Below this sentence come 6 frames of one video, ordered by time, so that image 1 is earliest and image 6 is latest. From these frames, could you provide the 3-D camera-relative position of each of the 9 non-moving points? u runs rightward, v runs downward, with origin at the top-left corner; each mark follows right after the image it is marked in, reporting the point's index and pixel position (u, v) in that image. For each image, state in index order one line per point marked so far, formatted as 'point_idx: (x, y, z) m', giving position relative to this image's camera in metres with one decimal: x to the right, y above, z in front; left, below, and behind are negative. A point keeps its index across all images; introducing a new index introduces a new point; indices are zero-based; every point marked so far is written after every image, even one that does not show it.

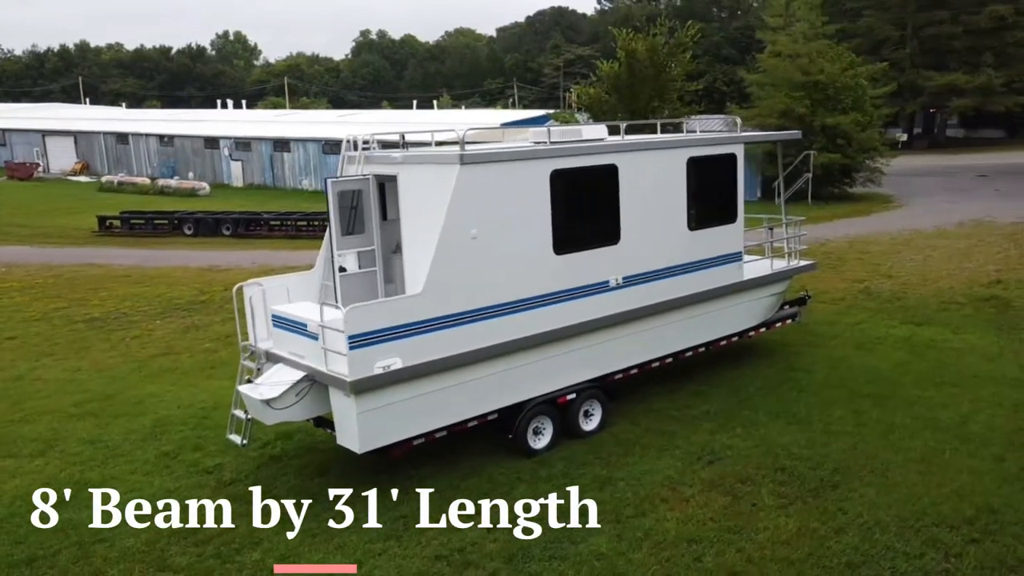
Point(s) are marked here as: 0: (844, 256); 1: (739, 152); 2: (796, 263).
0: (+6.9, +0.7, +17.5) m
1: (+2.5, +1.5, +9.3) m
2: (+3.4, +0.3, +10.2) m
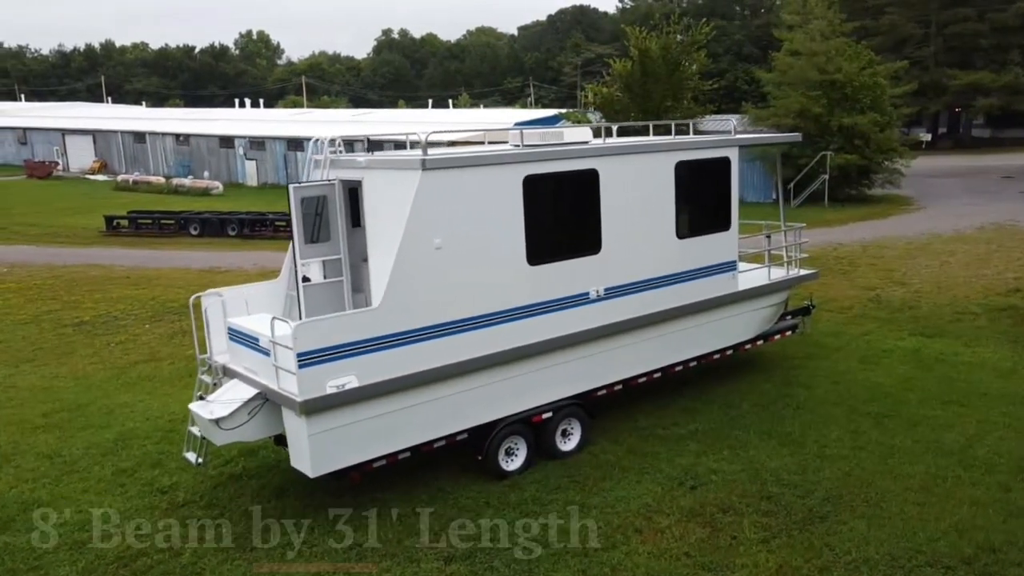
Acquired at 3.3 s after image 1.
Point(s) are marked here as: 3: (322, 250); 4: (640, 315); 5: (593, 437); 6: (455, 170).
0: (+6.9, +0.5, +16.9) m
1: (+2.3, +1.4, +8.8) m
2: (+3.3, +0.2, +9.7) m
3: (-1.7, +0.3, +7.4) m
4: (+1.2, -0.3, +7.9) m
5: (+0.8, -1.4, +8.0) m
6: (-0.5, +0.9, +6.6) m
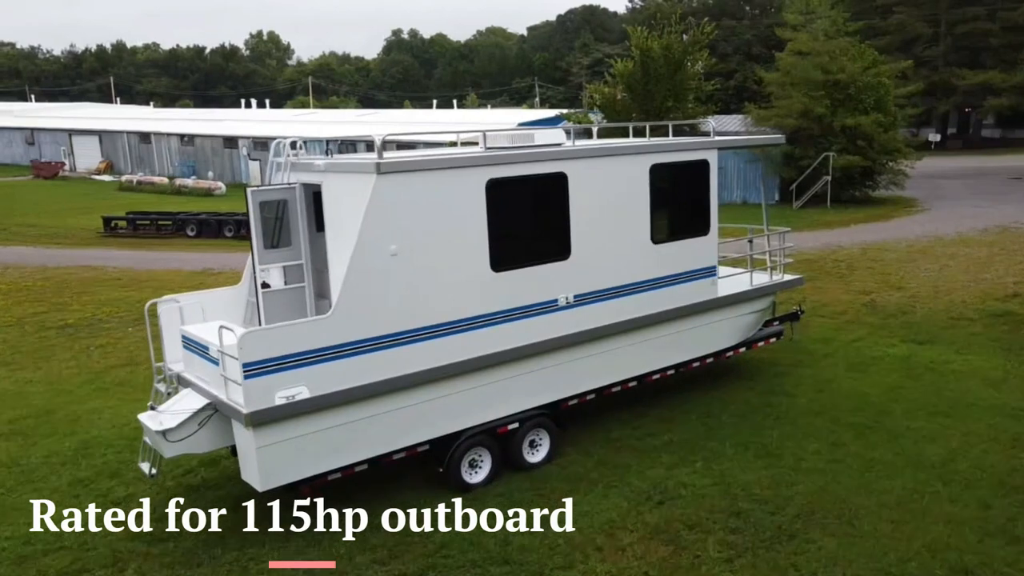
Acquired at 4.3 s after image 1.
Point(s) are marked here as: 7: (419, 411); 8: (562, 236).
0: (+6.7, +0.5, +16.6) m
1: (+2.0, +1.3, +8.5) m
2: (+3.0, +0.1, +9.4) m
3: (-2.0, +0.3, +7.2) m
4: (+0.9, -0.3, +7.7) m
5: (+0.5, -1.5, +7.8) m
6: (-0.8, +0.9, +6.4) m
7: (-0.7, -1.0, +6.6) m
8: (+0.4, +0.5, +7.3) m
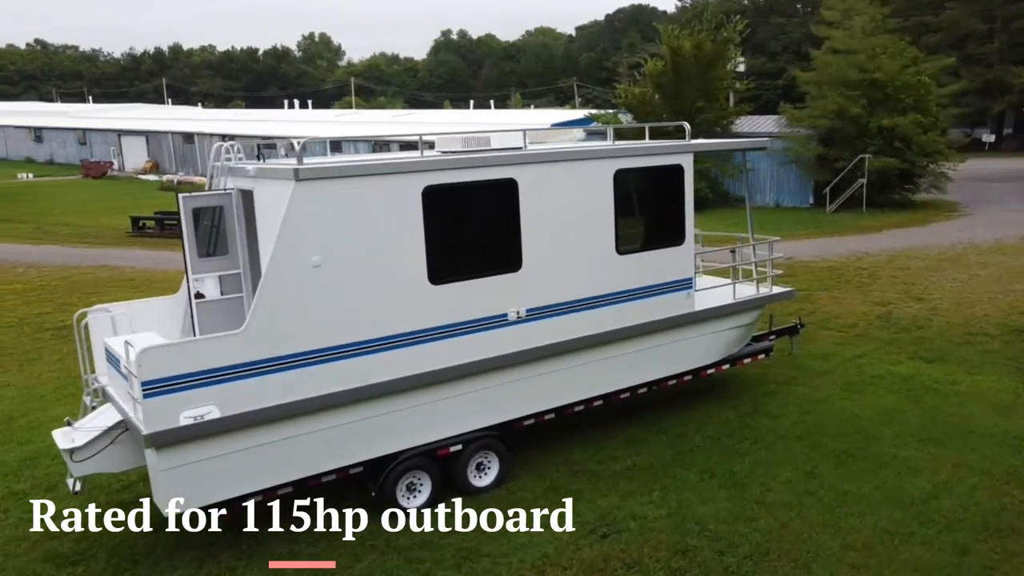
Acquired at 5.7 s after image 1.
0: (+6.8, +0.3, +15.8) m
1: (+1.7, +1.2, +8.0) m
2: (+2.7, 0.0, +8.8) m
3: (-2.4, +0.2, +6.9) m
4: (+0.5, -0.4, +7.2) m
5: (0.0, -1.6, +7.3) m
6: (-1.2, +0.8, +6.0) m
7: (-1.2, -1.1, +6.2) m
8: (0.0, +0.3, +6.9) m
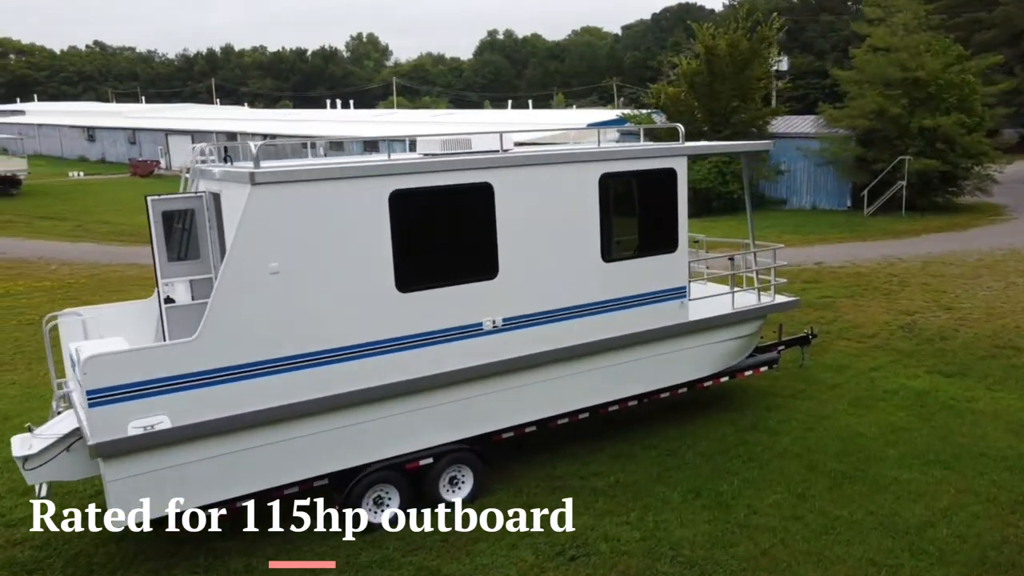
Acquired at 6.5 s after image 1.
0: (+7.1, +0.1, +15.1) m
1: (+1.5, +1.1, +7.6) m
2: (+2.6, -0.1, +8.4) m
3: (-2.6, +0.2, +6.8) m
4: (+0.3, -0.5, +7.0) m
5: (-0.1, -1.6, +7.0) m
6: (-1.5, +0.7, +5.8) m
7: (-1.5, -1.1, +6.0) m
8: (-0.2, +0.3, +6.6) m
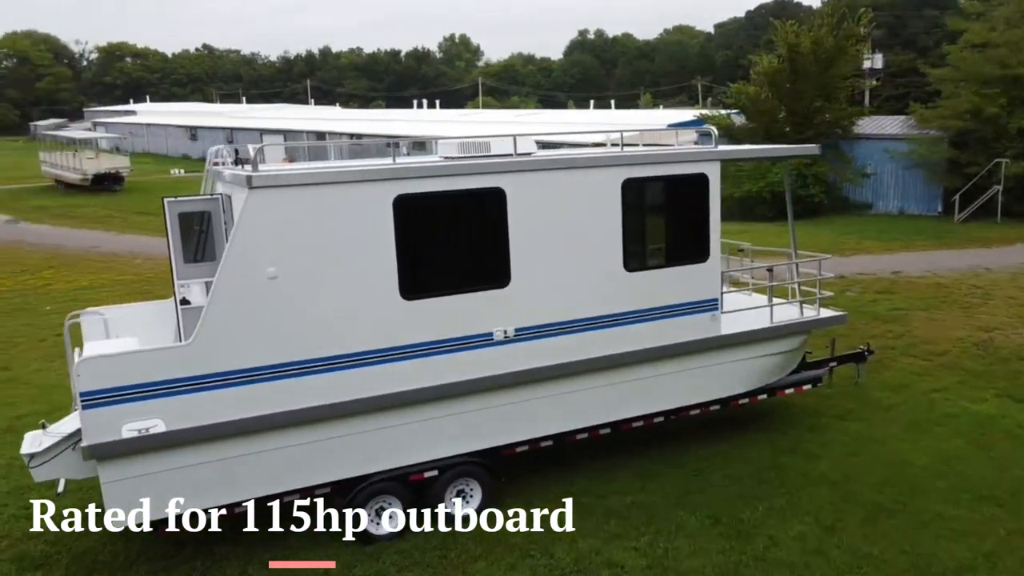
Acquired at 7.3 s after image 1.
0: (+8.0, -0.1, +14.1) m
1: (+1.7, +1.0, +7.2) m
2: (+2.8, -0.2, +7.9) m
3: (-2.5, +0.1, +6.8) m
4: (+0.4, -0.6, +6.7) m
5: (-0.1, -1.7, +6.8) m
6: (-1.5, +0.7, +5.7) m
7: (-1.4, -1.2, +6.0) m
8: (-0.1, +0.2, +6.4) m
